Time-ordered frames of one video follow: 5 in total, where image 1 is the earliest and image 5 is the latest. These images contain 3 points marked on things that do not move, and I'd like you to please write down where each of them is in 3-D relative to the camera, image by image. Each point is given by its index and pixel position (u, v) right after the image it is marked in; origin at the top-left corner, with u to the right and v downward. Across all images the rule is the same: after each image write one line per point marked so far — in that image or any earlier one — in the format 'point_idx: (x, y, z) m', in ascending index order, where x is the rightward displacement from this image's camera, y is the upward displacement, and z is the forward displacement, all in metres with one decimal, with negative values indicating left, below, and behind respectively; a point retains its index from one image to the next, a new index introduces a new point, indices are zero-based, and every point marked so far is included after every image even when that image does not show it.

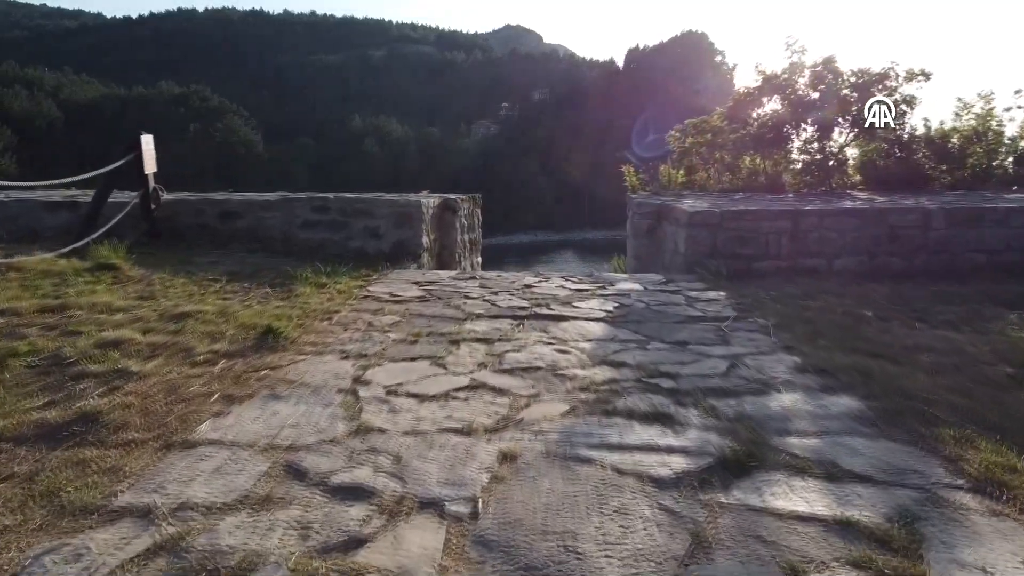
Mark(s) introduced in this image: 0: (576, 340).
0: (+0.2, -0.1, +2.6) m
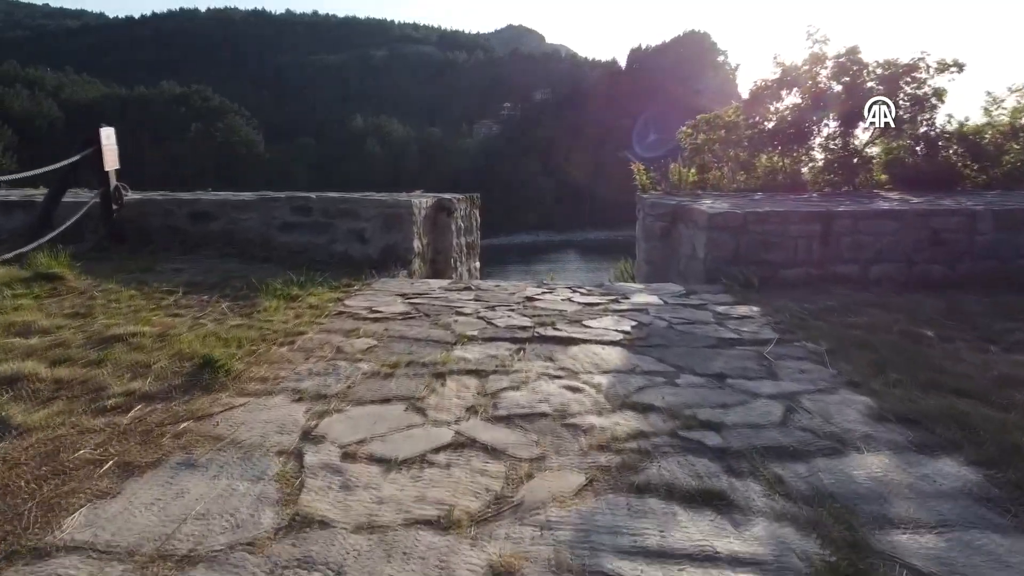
0: (+0.2, -0.2, +2.1) m
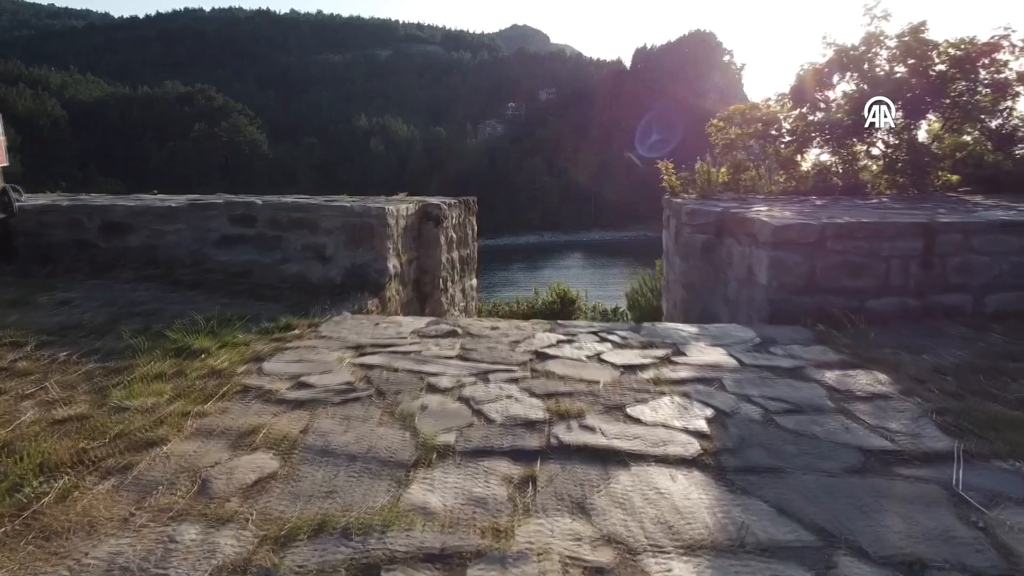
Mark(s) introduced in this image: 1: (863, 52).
0: (+0.2, -0.3, +1.1) m
1: (+2.1, +1.4, +5.8) m
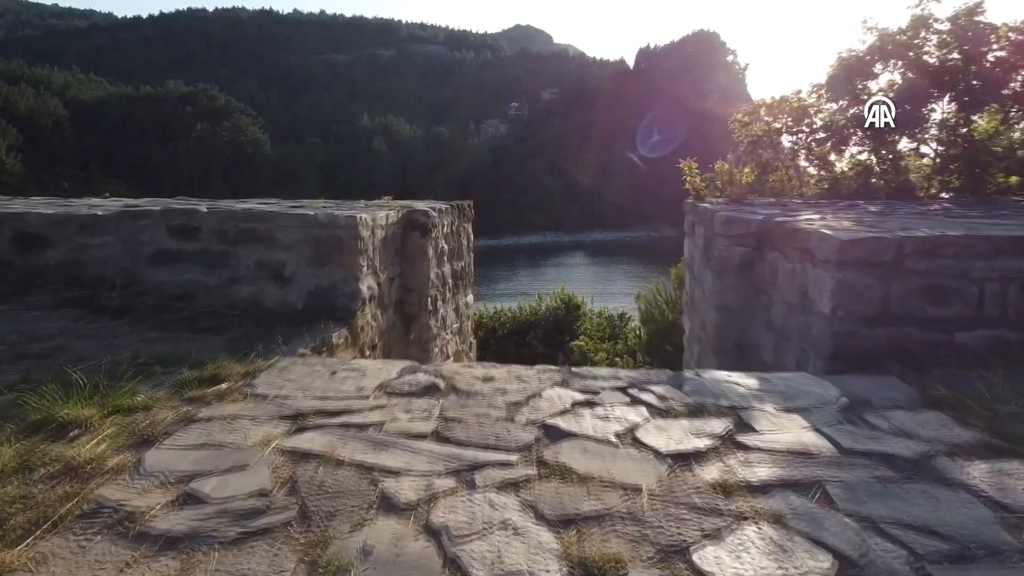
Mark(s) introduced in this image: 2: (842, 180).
0: (+0.2, -0.4, +0.4) m
1: (+2.2, +1.4, +5.1) m
2: (+1.8, +0.6, +5.3) m
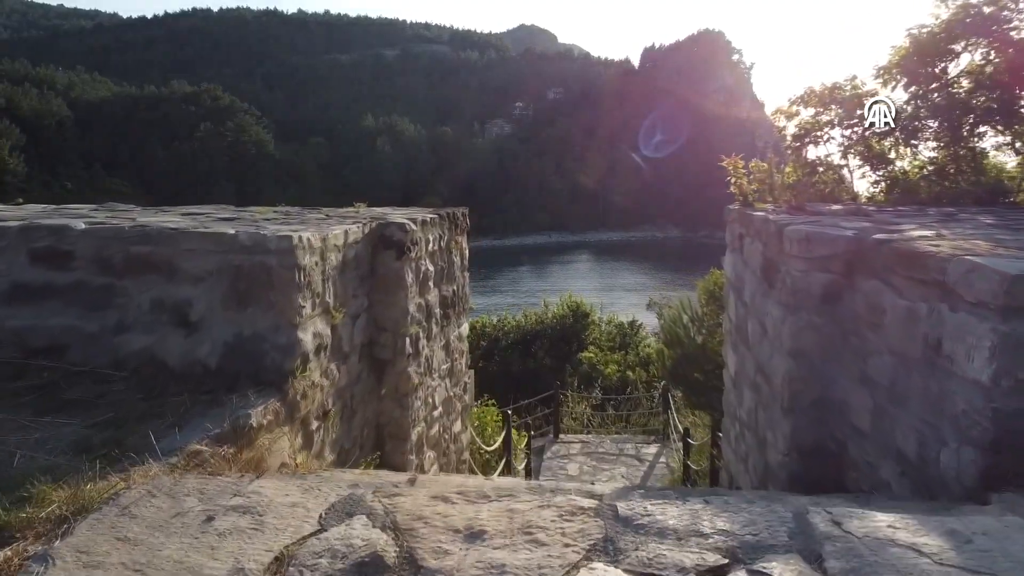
0: (+0.2, -0.5, -0.4) m
1: (+2.2, +1.3, +4.3) m
2: (+1.8, +0.5, +4.4) m
